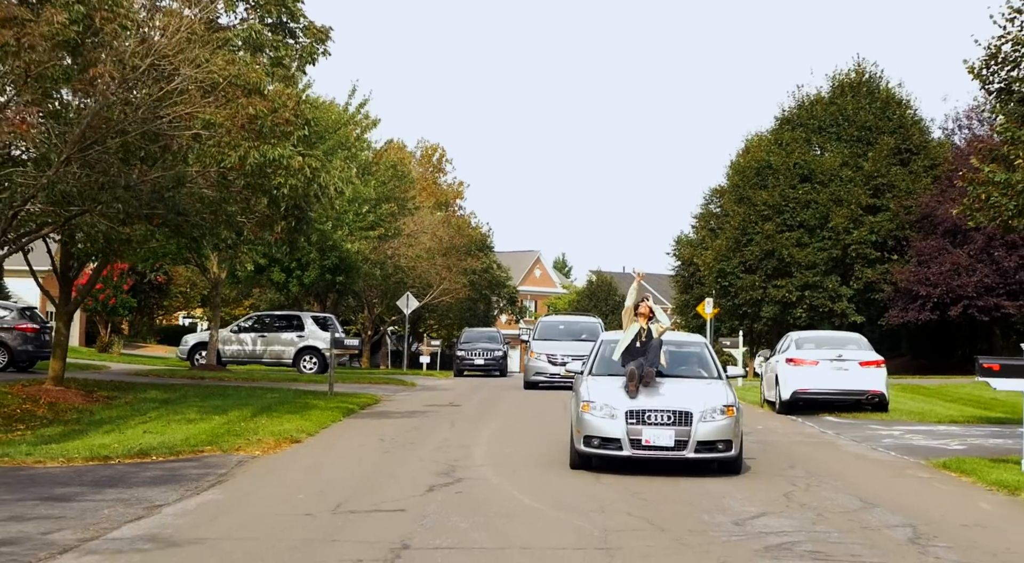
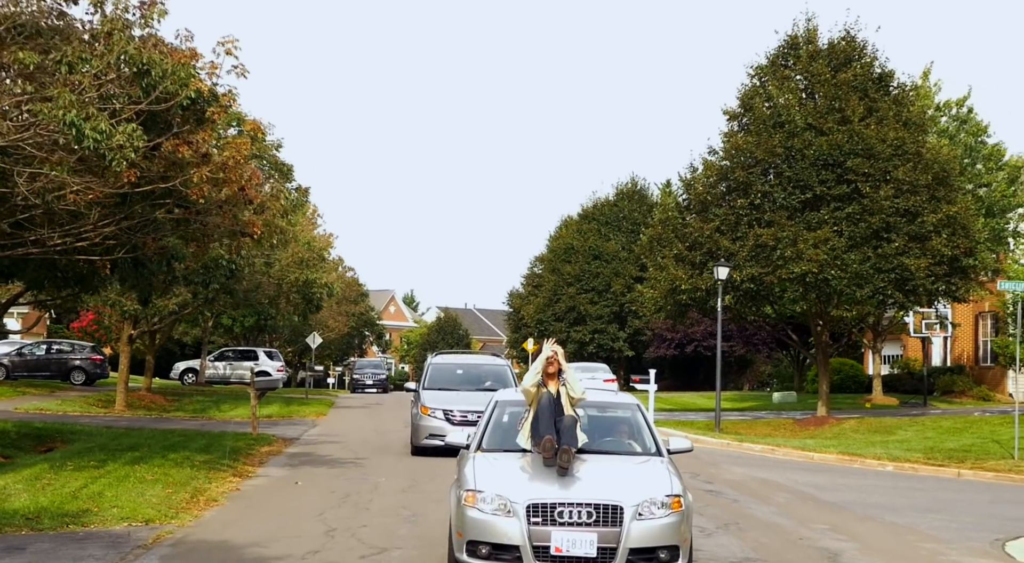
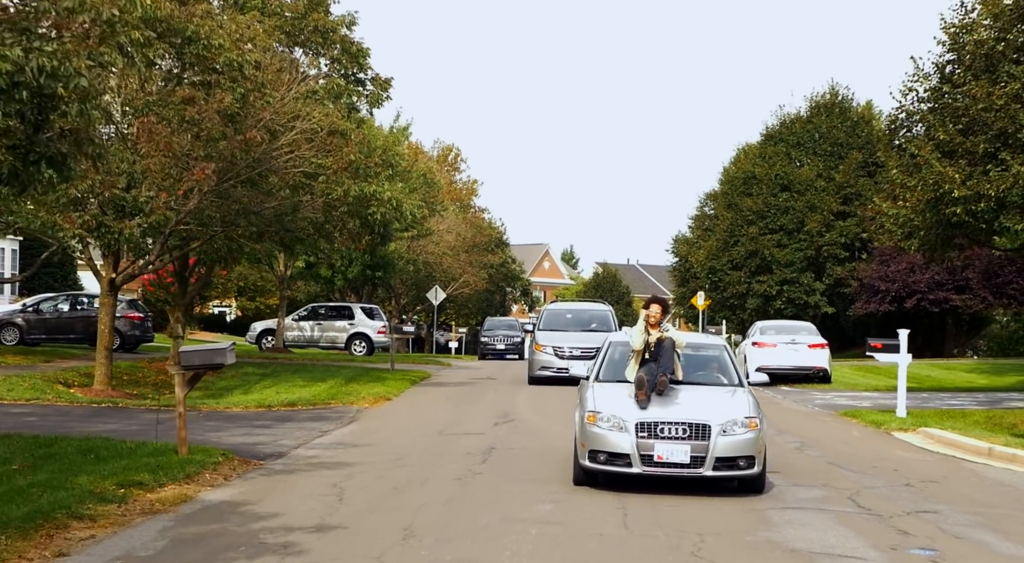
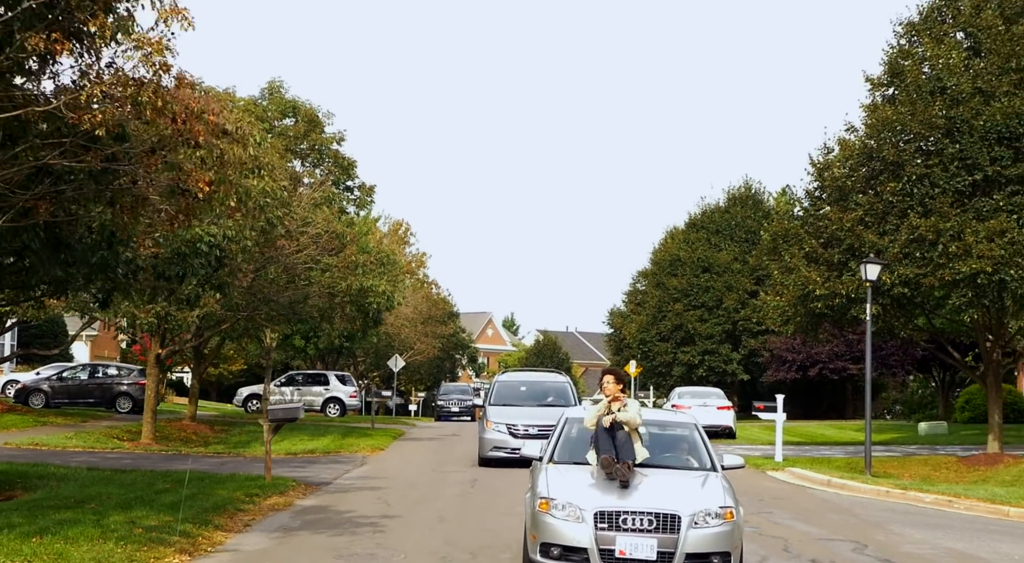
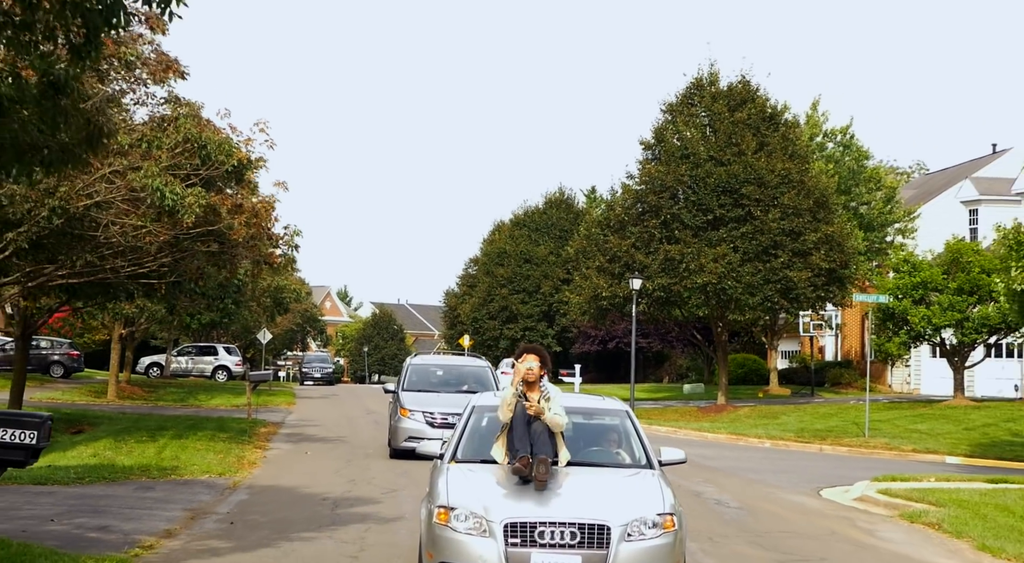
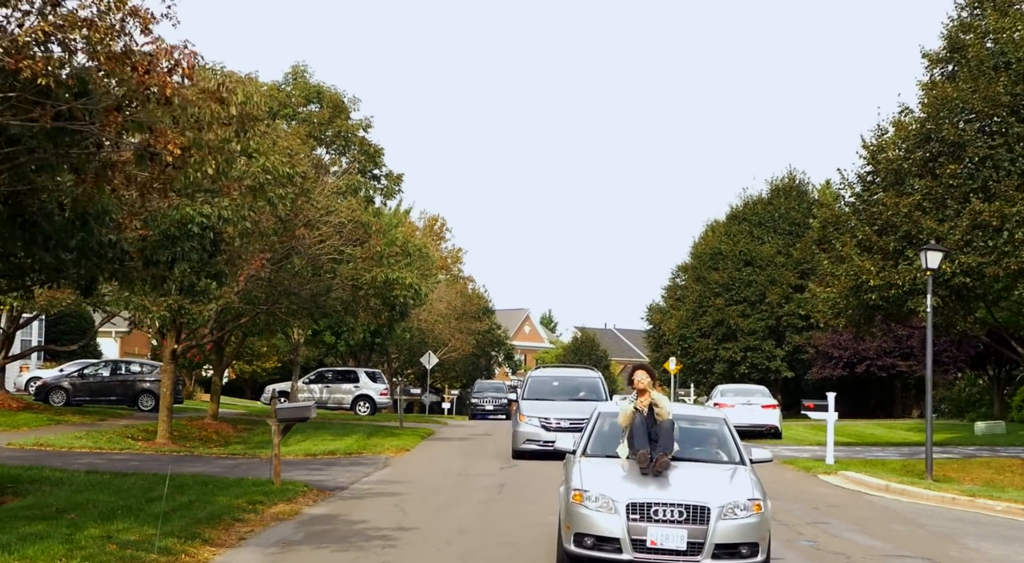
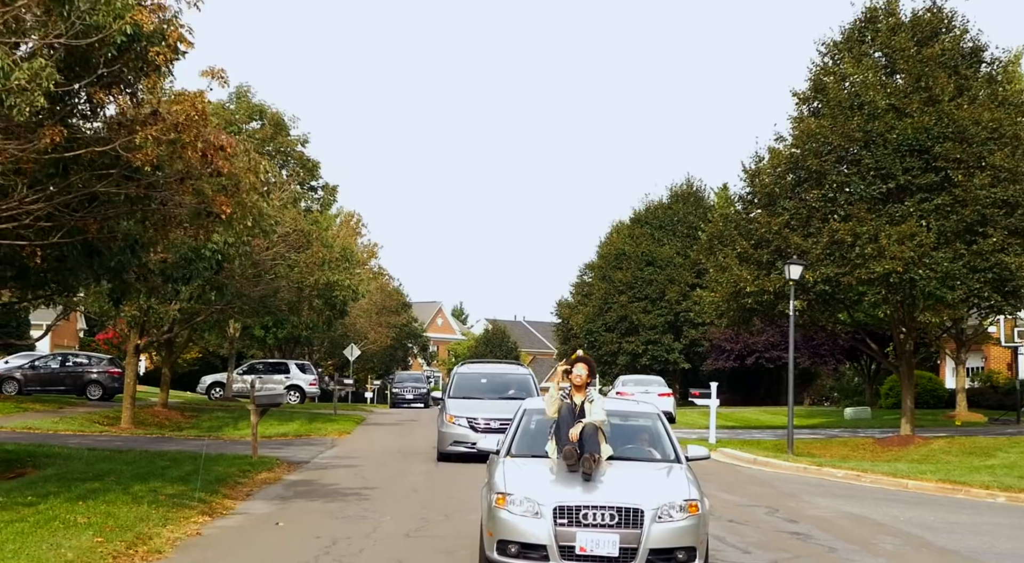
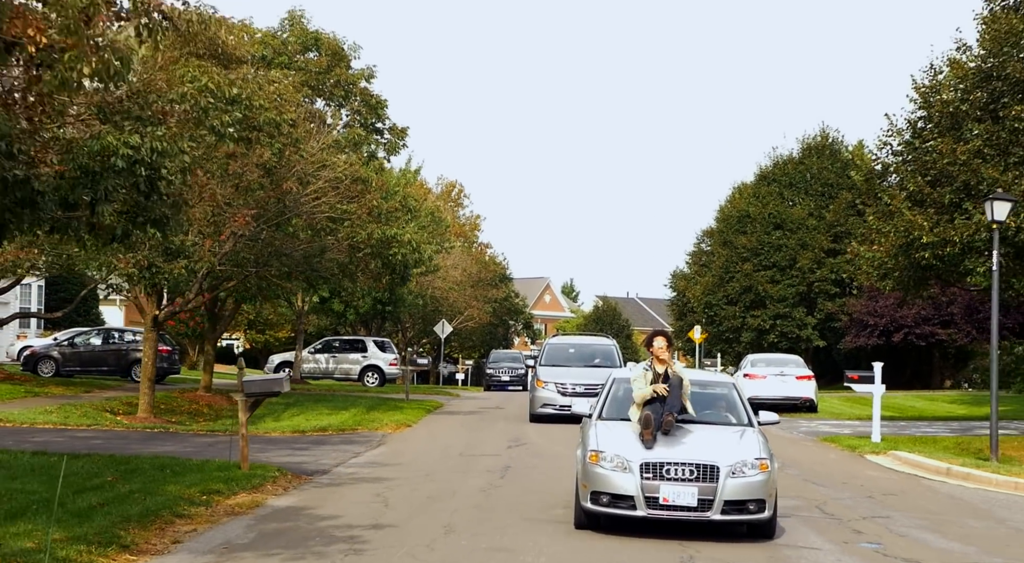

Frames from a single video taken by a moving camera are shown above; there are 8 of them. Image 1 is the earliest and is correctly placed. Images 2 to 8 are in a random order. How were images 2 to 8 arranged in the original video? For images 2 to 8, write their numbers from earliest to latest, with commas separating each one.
3, 8, 6, 4, 7, 2, 5
